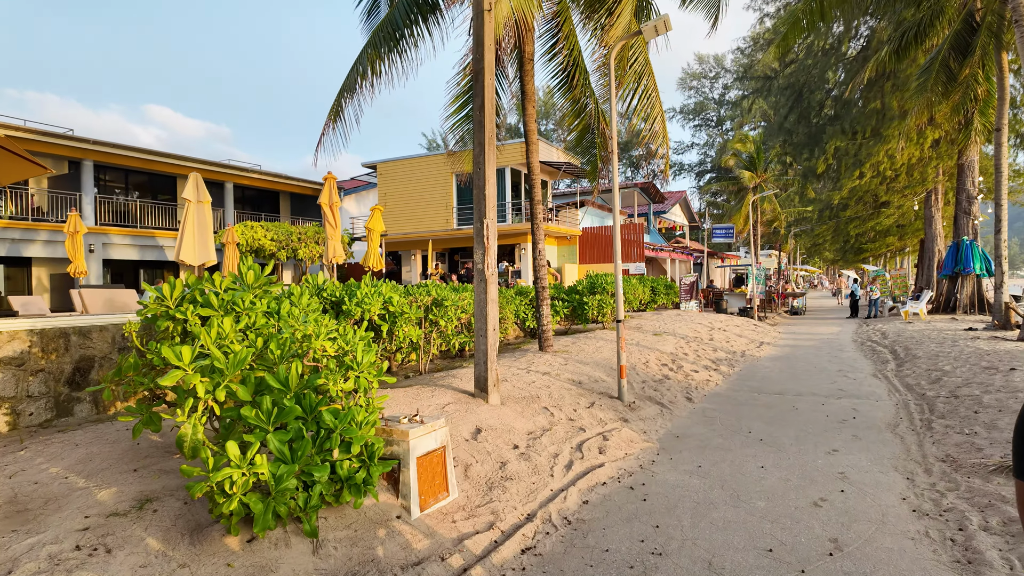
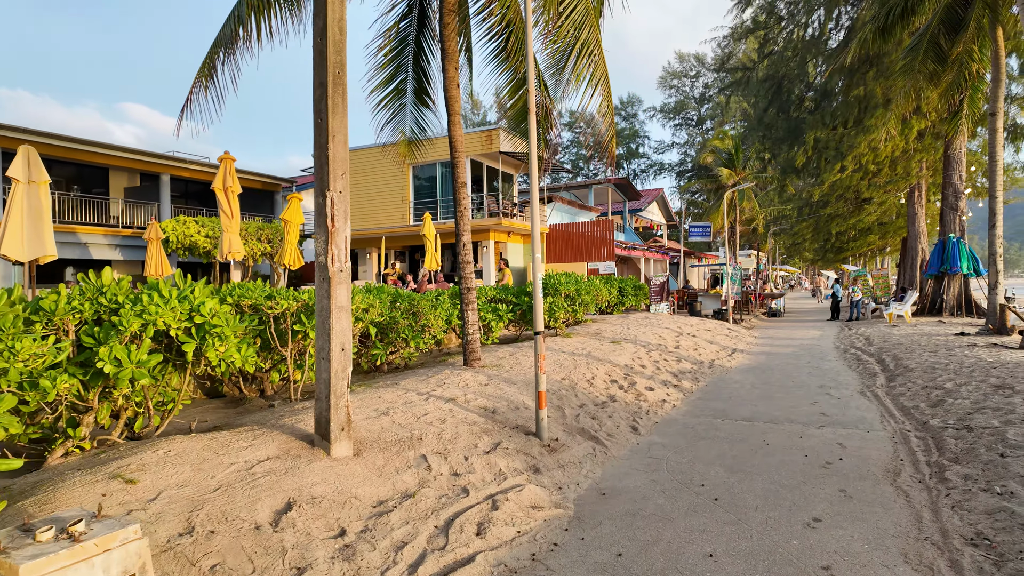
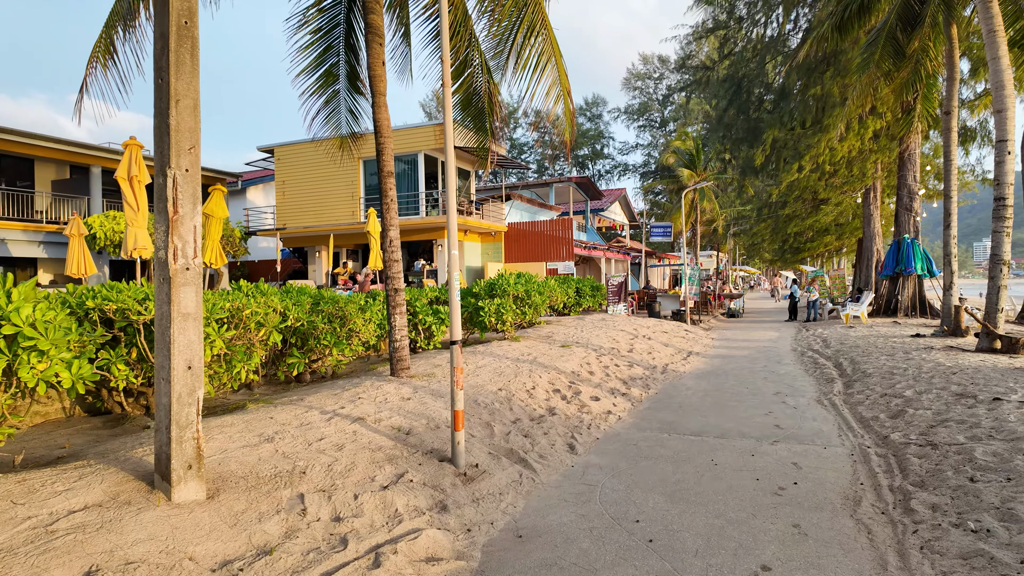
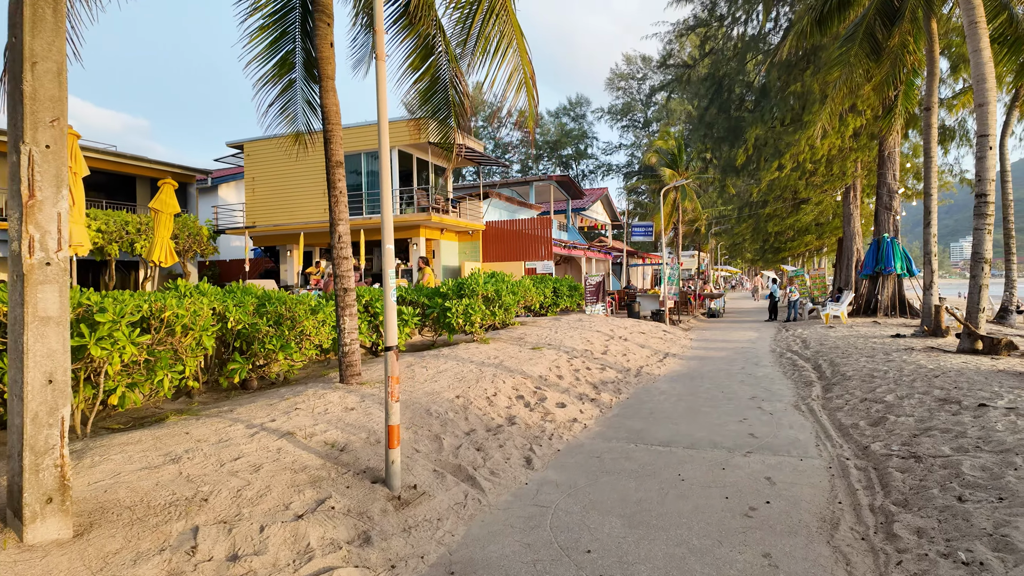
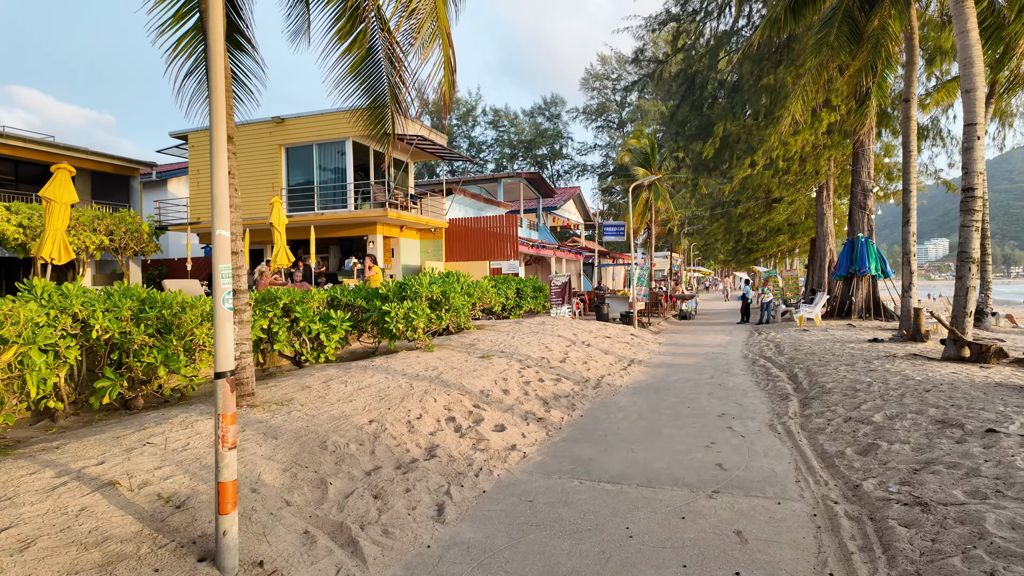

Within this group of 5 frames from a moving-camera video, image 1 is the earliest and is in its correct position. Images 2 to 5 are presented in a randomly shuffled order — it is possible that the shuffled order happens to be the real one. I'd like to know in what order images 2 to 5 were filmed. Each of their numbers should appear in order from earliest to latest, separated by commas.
2, 3, 4, 5
